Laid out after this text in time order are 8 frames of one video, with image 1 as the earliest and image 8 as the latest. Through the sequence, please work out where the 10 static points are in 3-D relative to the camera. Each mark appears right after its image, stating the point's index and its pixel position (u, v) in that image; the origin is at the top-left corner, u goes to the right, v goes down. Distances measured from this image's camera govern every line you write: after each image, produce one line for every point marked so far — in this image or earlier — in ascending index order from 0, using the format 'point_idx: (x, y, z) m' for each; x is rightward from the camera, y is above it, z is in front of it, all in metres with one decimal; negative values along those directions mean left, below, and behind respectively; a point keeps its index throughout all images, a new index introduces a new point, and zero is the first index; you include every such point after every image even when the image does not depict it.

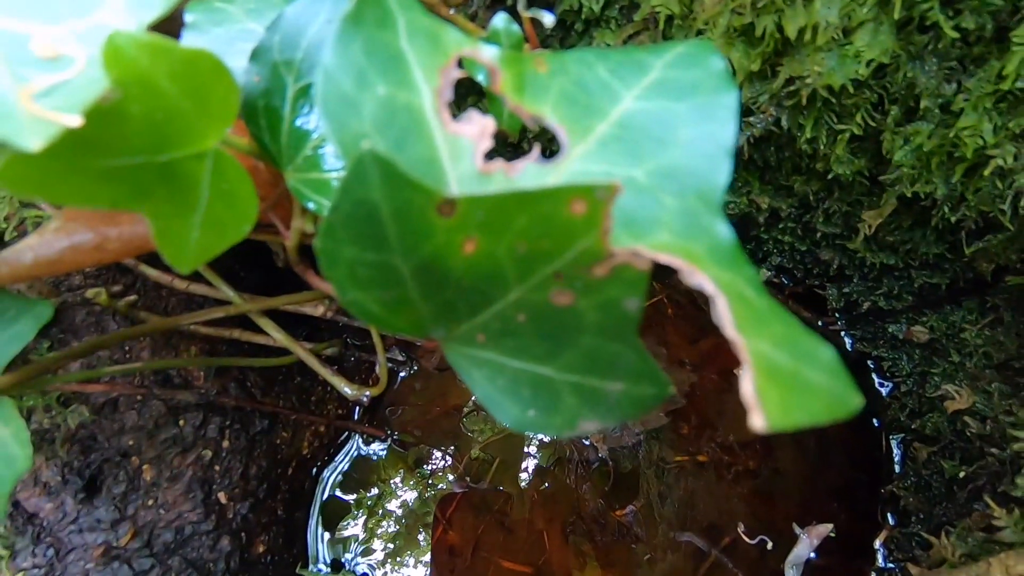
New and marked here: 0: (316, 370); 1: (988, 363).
0: (-0.2, -0.1, +0.5) m
1: (+0.5, -0.1, +0.6) m
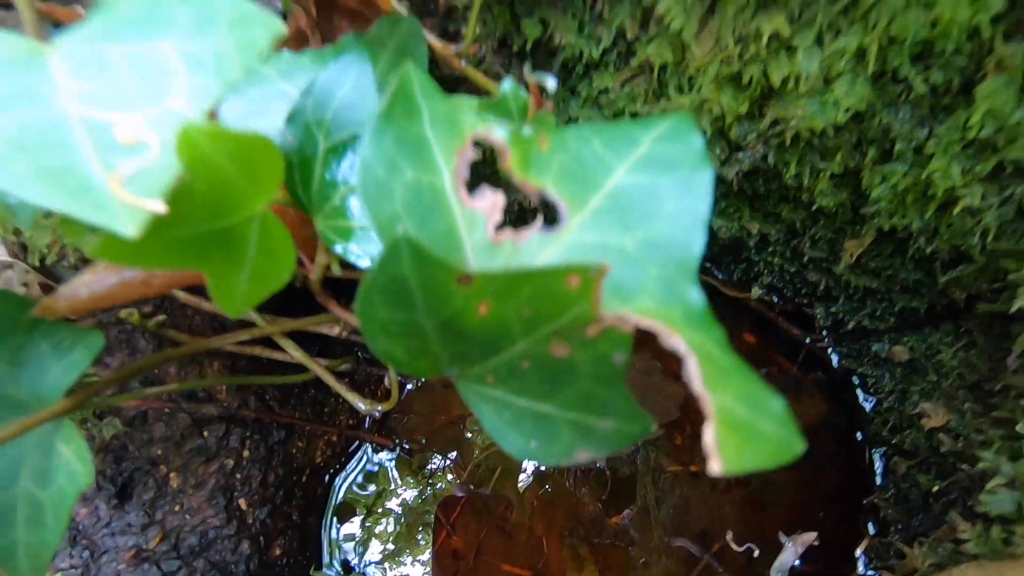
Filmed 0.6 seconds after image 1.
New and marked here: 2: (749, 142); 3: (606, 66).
0: (-0.2, -0.1, +0.6) m
1: (+0.5, -0.1, +0.6) m
2: (+0.2, +0.1, +0.5) m
3: (+0.1, +0.2, +0.5) m
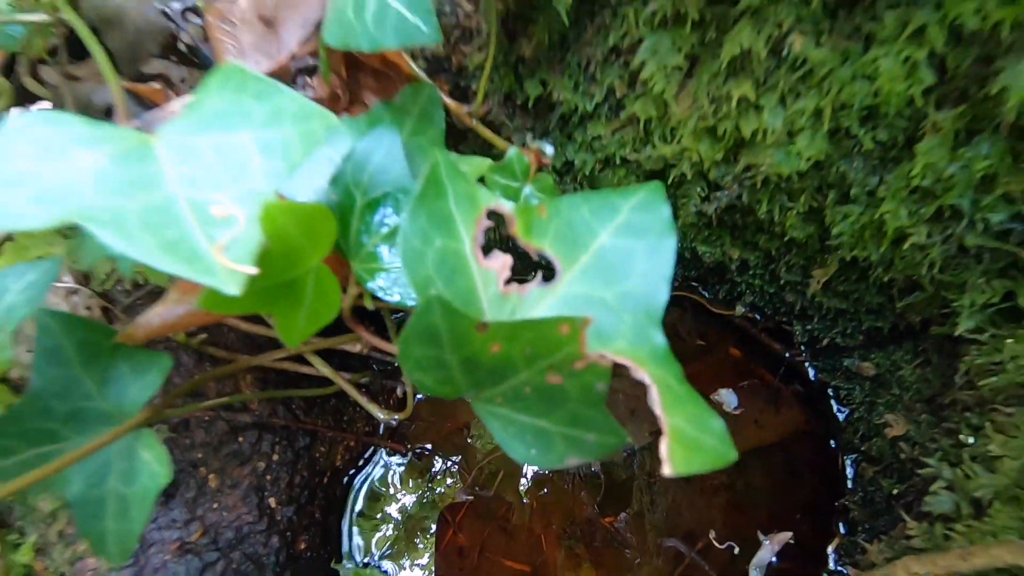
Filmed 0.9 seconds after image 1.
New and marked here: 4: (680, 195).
0: (-0.2, -0.1, +0.6) m
1: (+0.5, -0.1, +0.7) m
2: (+0.2, +0.1, +0.6) m
3: (+0.1, +0.2, +0.6) m
4: (+0.2, +0.1, +0.6) m
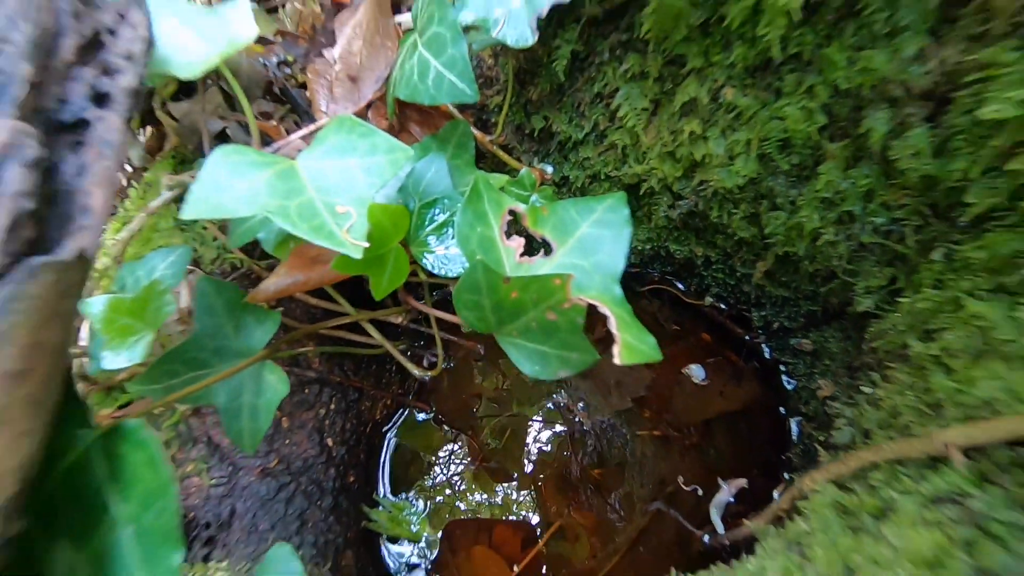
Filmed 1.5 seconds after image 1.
0: (-0.2, -0.1, +0.8) m
1: (+0.5, -0.1, +0.8) m
2: (+0.2, +0.1, +0.8) m
3: (+0.1, +0.2, +0.8) m
4: (+0.2, +0.1, +0.8) m
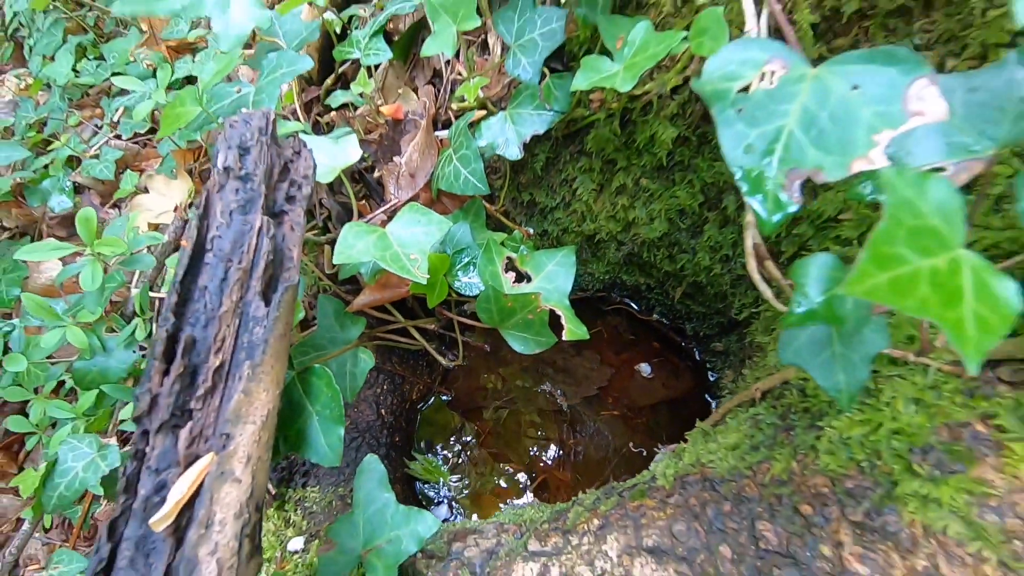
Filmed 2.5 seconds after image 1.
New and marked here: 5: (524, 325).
0: (-0.2, -0.1, +1.2) m
1: (+0.5, -0.2, +1.2) m
2: (+0.2, +0.1, +1.2) m
3: (+0.1, +0.2, +1.2) m
4: (+0.2, +0.1, +1.2) m
5: (0.0, -0.1, +0.9) m
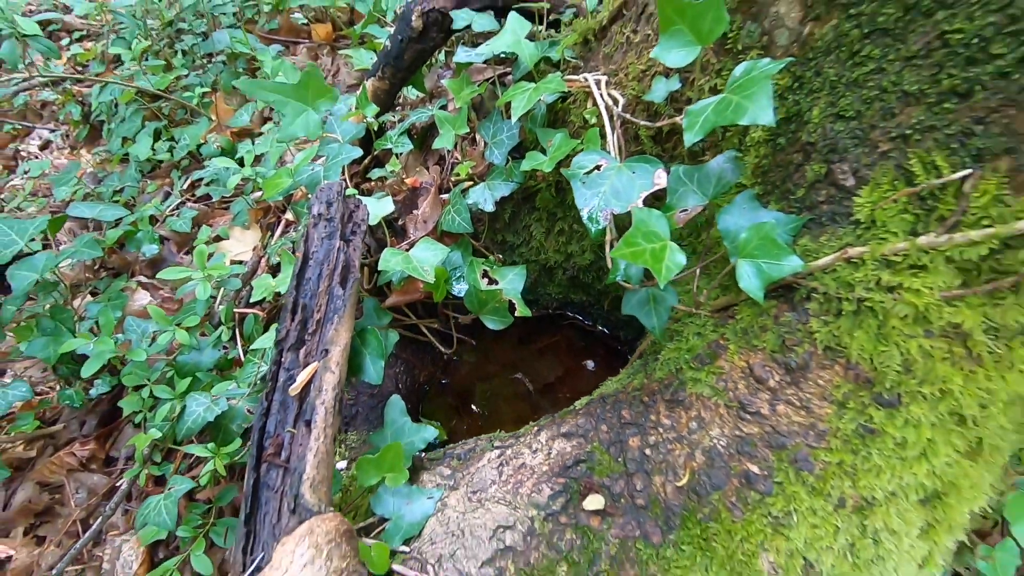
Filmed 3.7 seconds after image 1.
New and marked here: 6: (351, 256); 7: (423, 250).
0: (-0.2, -0.2, +1.7) m
1: (+0.4, -0.2, +1.7) m
2: (+0.2, +0.1, +1.7) m
3: (0.0, +0.1, +1.7) m
4: (+0.1, +0.1, +1.7) m
5: (0.0, -0.1, +1.4) m
6: (-0.4, +0.1, +1.3) m
7: (-0.2, +0.1, +1.5) m
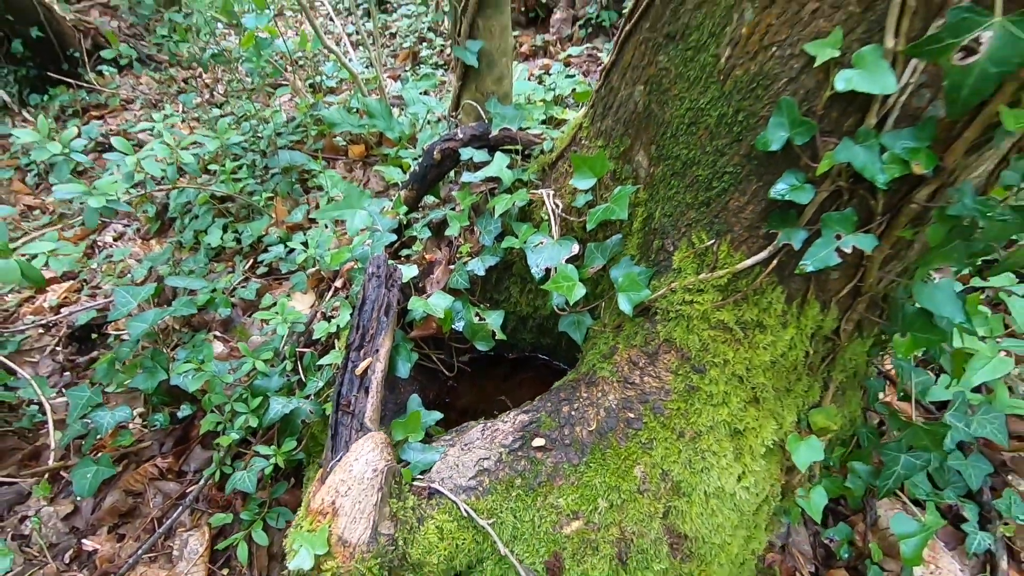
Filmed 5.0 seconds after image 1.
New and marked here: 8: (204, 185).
0: (-0.3, -0.4, +2.4) m
1: (+0.4, -0.4, +2.4) m
2: (+0.1, -0.1, +2.5) m
3: (0.0, -0.1, +2.5) m
4: (+0.1, -0.1, +2.5) m
5: (-0.1, -0.2, +2.2) m
6: (-0.5, 0.0, +2.0) m
7: (-0.3, 0.0, +2.2) m
8: (-2.4, +0.8, +4.3) m
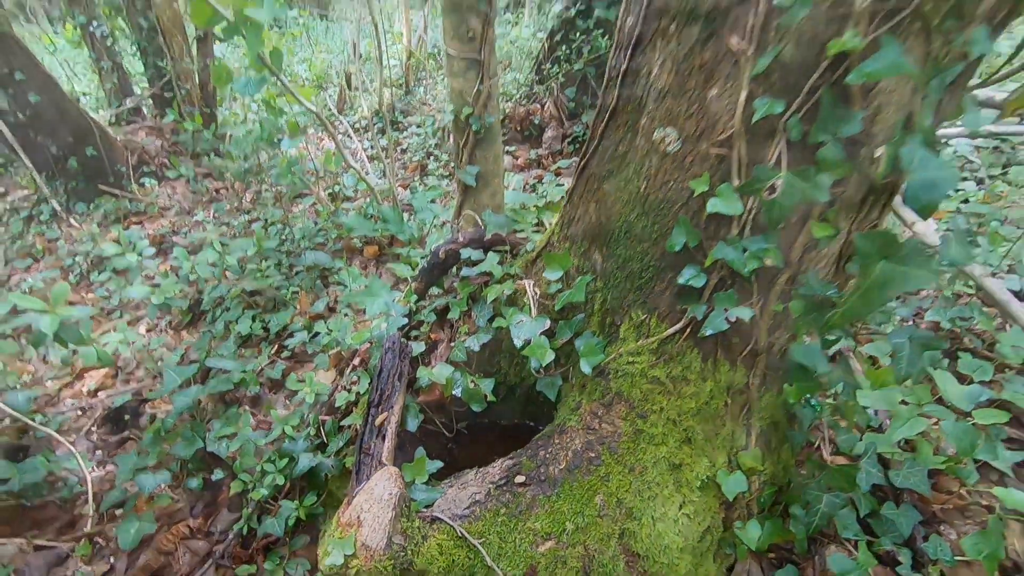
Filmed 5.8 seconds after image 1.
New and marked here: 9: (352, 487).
0: (-0.4, -0.8, +2.8) m
1: (+0.3, -0.8, +2.9) m
2: (+0.1, -0.5, +2.9) m
3: (-0.1, -0.5, +3.0) m
4: (0.0, -0.6, +3.0) m
5: (-0.2, -0.6, +2.6) m
6: (-0.5, -0.4, +2.5) m
7: (-0.4, -0.4, +2.7) m
8: (-2.5, +0.1, +4.9) m
9: (-0.6, -0.8, +2.1) m
